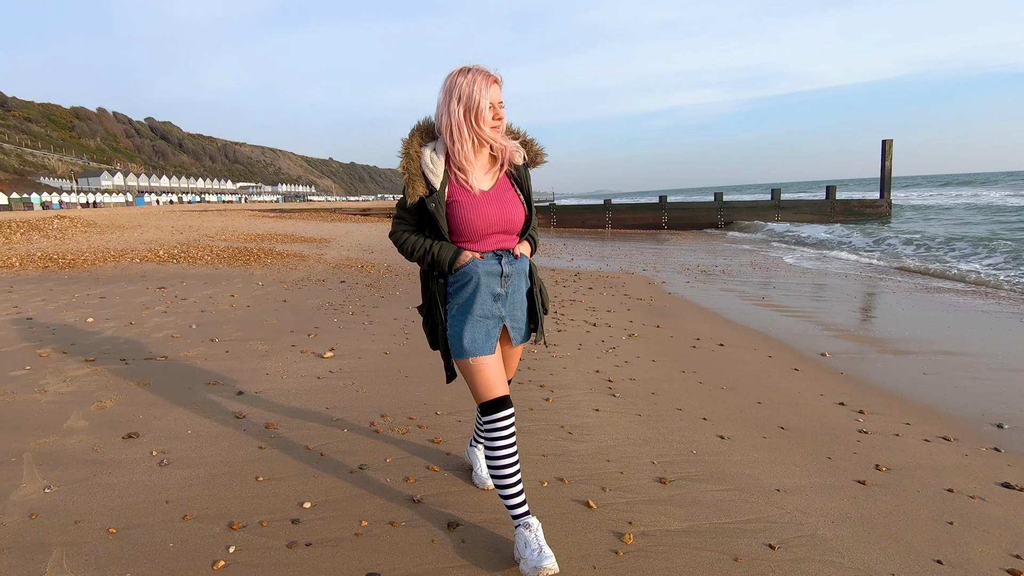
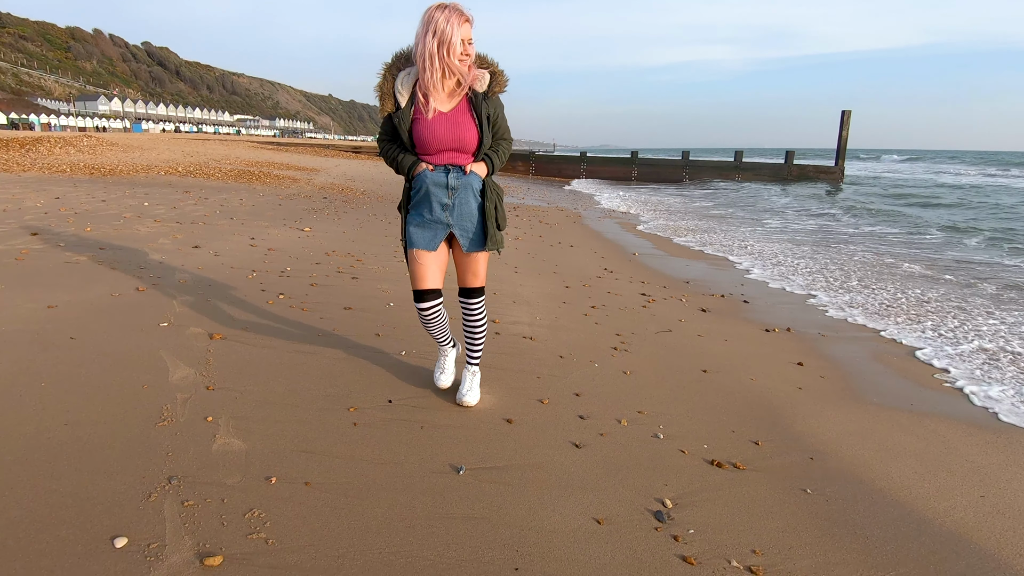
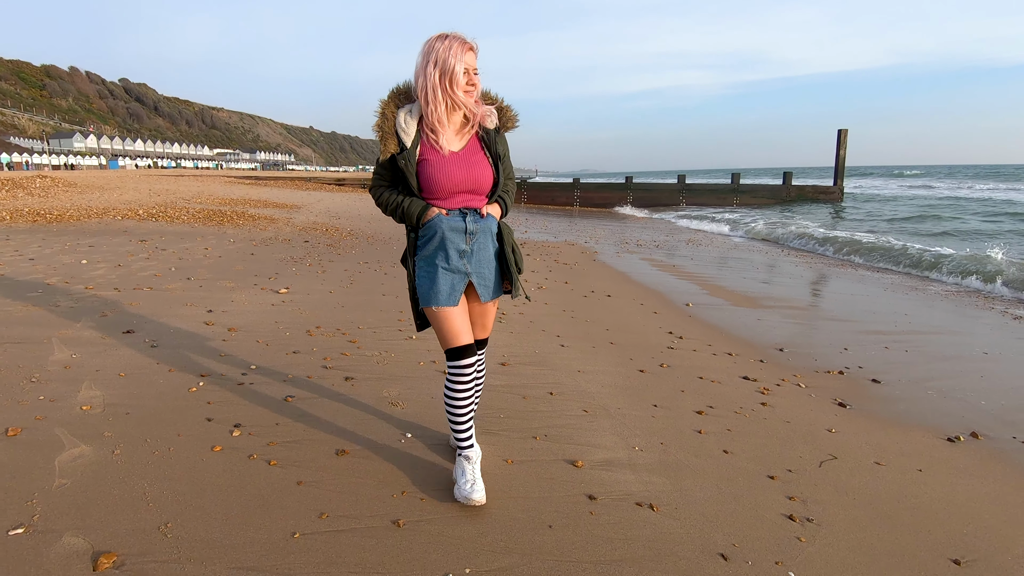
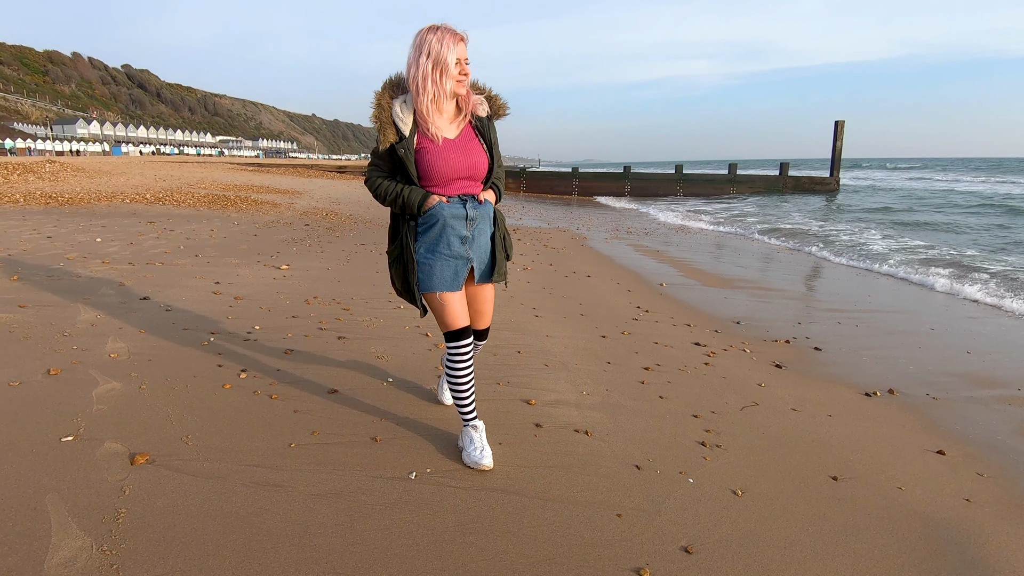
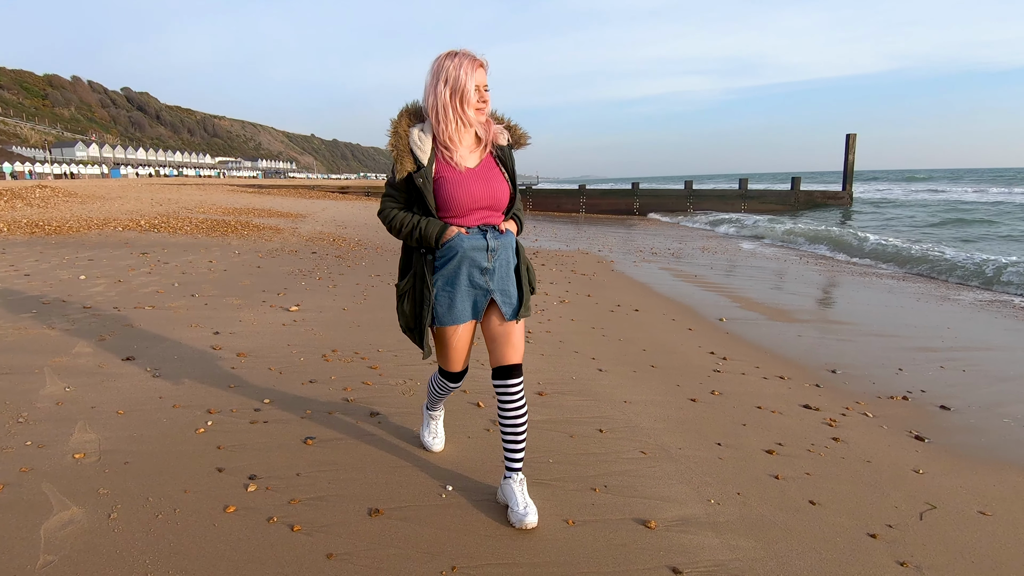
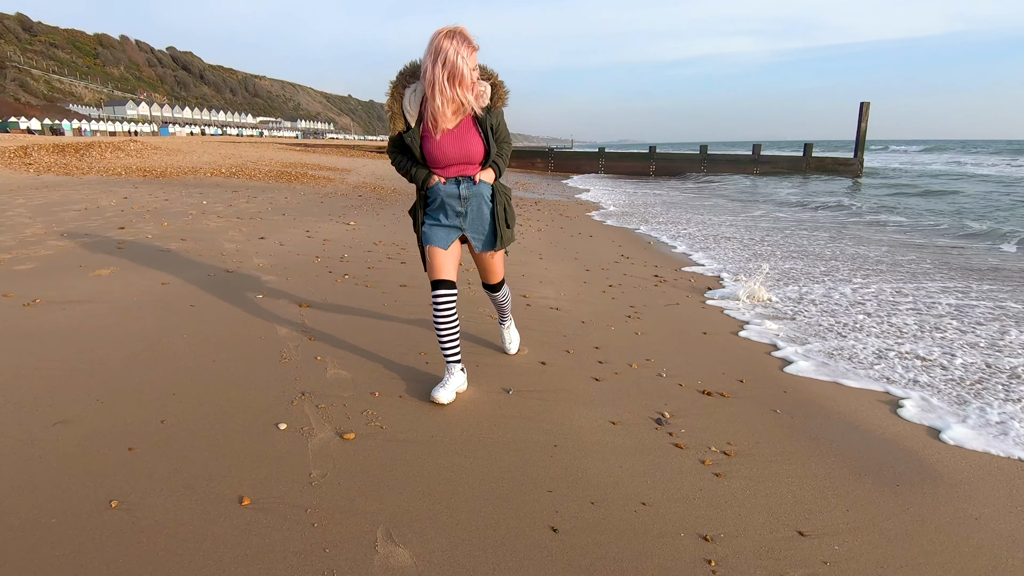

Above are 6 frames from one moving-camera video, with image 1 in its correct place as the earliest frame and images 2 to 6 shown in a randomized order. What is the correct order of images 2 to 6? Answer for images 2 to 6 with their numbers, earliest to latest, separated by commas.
5, 3, 4, 2, 6
